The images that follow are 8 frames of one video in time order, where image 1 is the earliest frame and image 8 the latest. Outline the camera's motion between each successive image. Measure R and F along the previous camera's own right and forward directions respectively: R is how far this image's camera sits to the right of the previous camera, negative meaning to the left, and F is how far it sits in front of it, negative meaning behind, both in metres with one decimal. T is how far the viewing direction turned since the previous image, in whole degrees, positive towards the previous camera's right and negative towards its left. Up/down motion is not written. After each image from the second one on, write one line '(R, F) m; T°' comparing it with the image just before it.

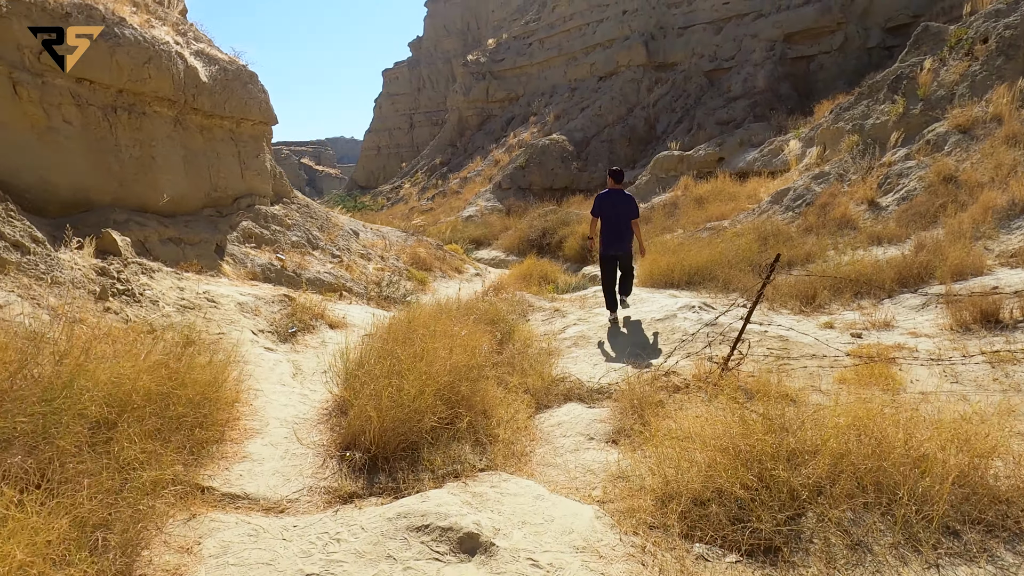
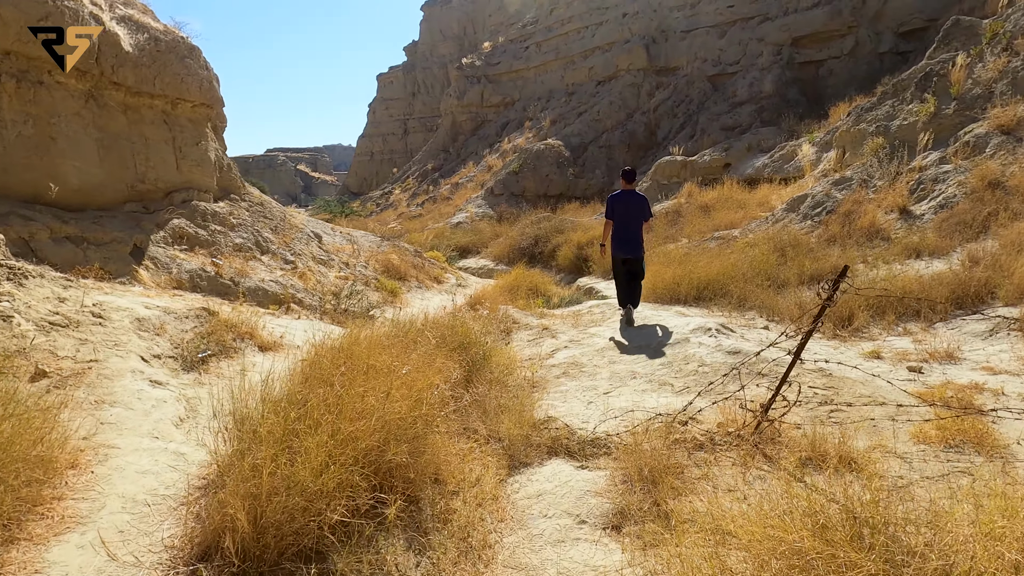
(+0.1, +1.0) m; 0°
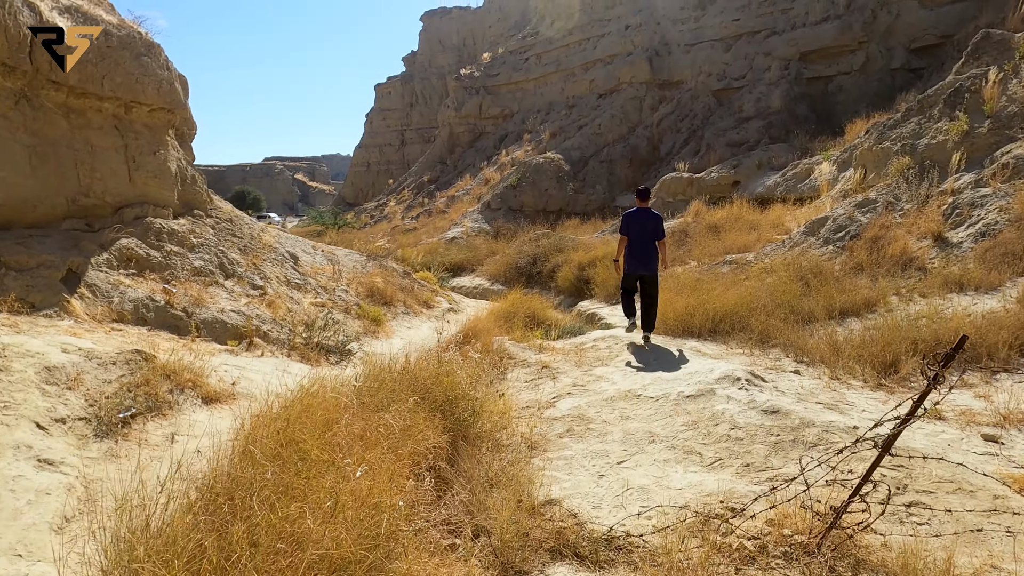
(0.0, +0.7) m; 0°
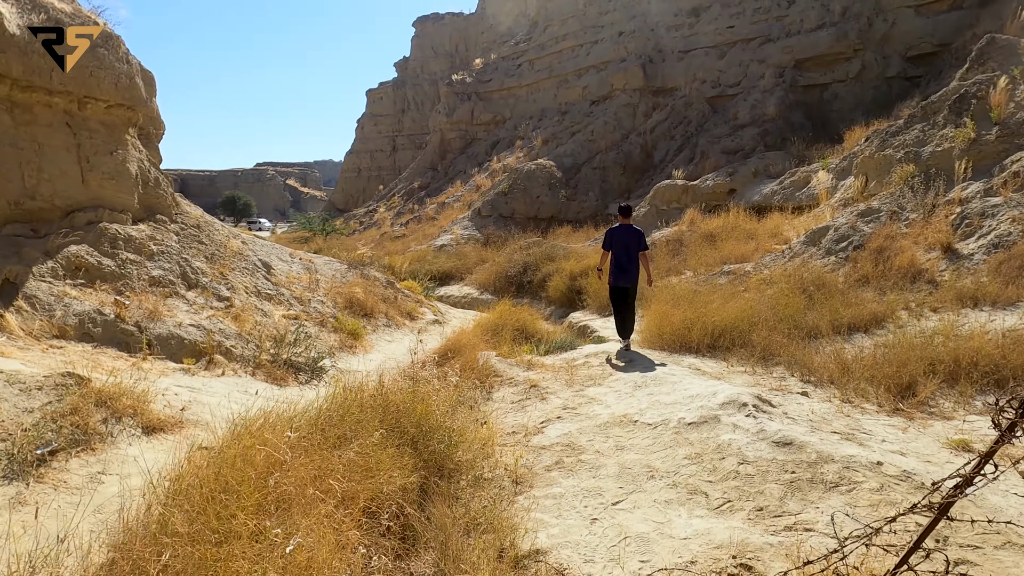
(0.0, +0.4) m; +1°
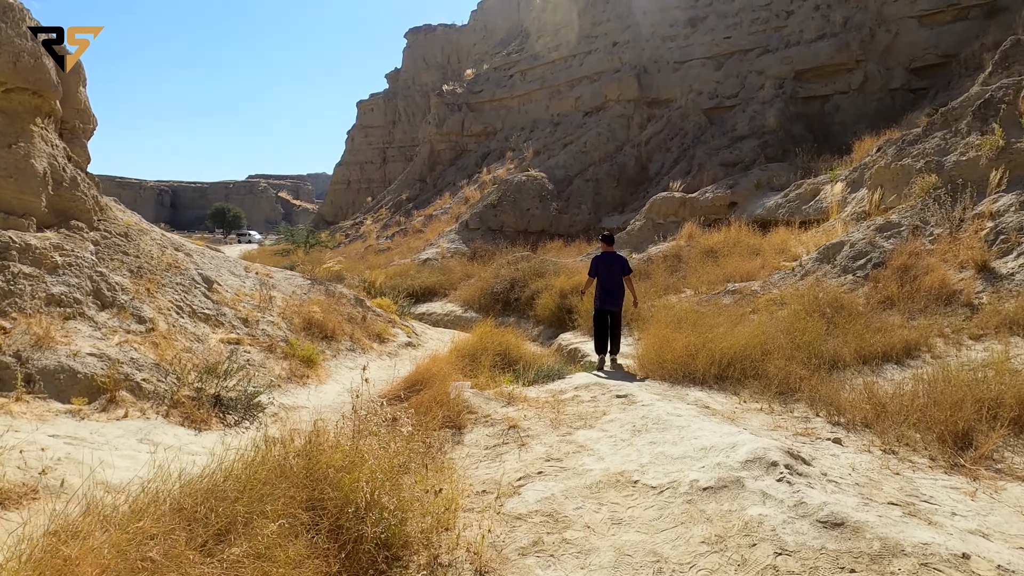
(+0.1, +0.8) m; +1°
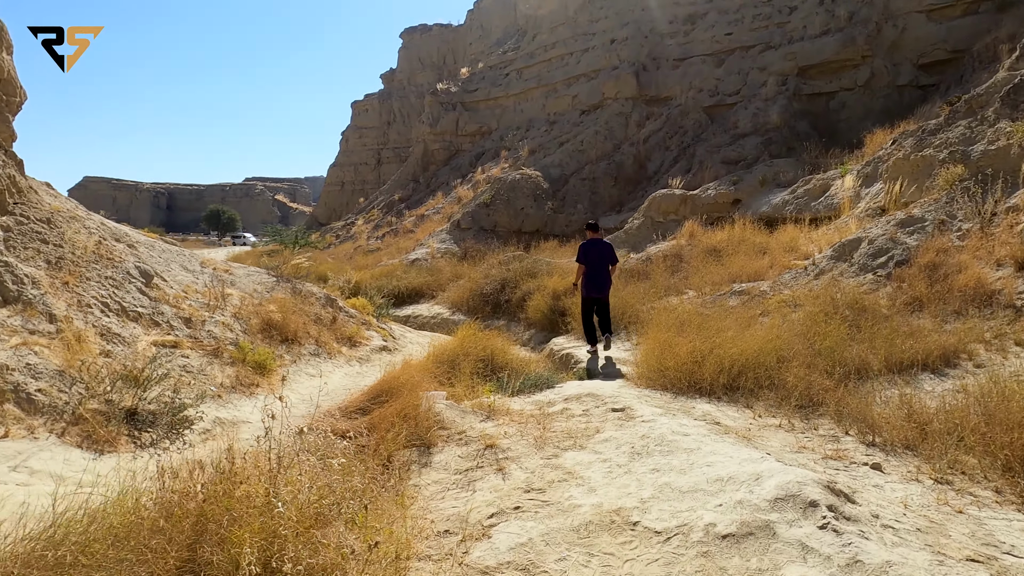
(+0.1, +0.6) m; 0°
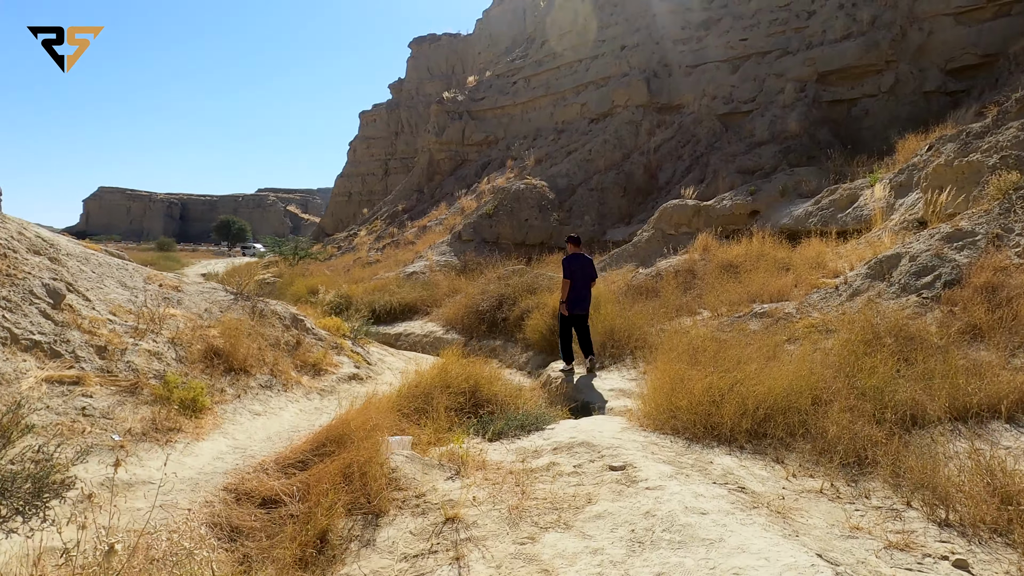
(+0.2, +0.8) m; -1°
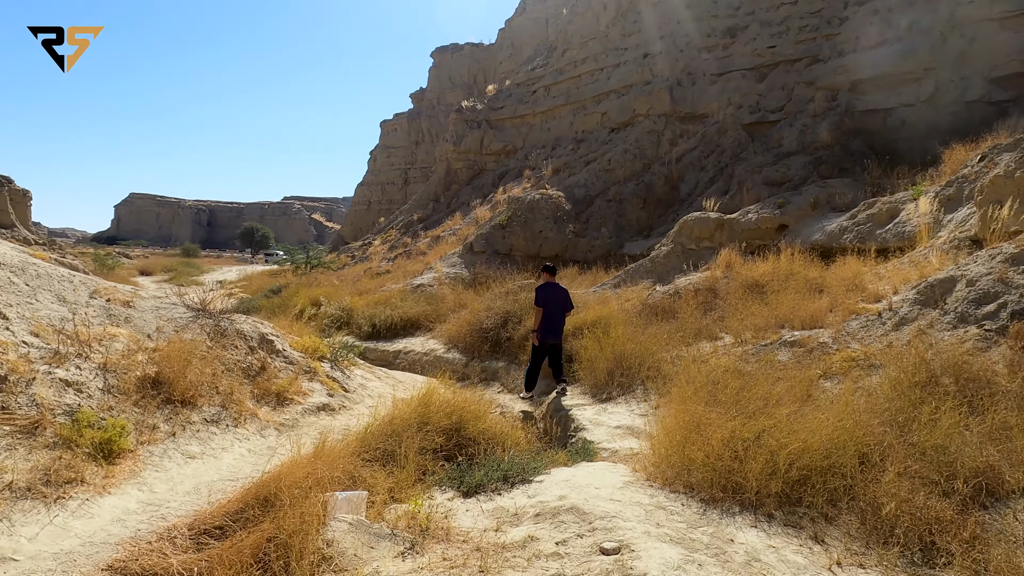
(+0.2, +0.7) m; -2°
